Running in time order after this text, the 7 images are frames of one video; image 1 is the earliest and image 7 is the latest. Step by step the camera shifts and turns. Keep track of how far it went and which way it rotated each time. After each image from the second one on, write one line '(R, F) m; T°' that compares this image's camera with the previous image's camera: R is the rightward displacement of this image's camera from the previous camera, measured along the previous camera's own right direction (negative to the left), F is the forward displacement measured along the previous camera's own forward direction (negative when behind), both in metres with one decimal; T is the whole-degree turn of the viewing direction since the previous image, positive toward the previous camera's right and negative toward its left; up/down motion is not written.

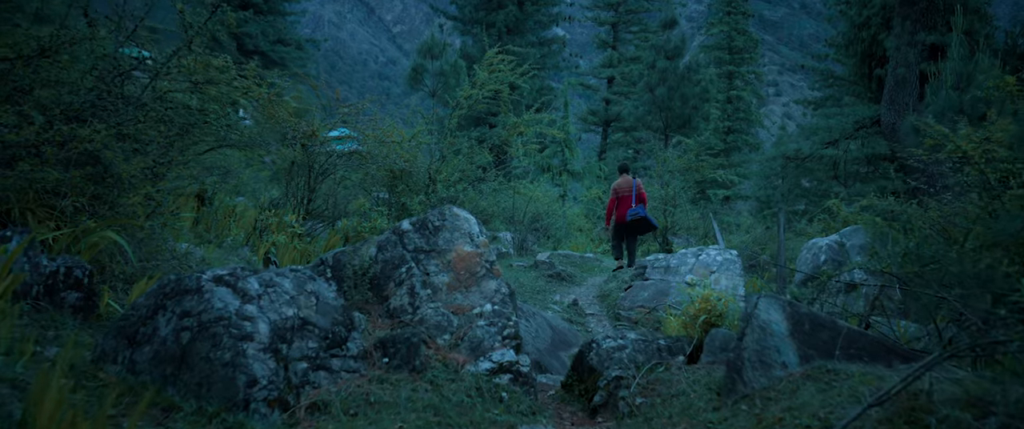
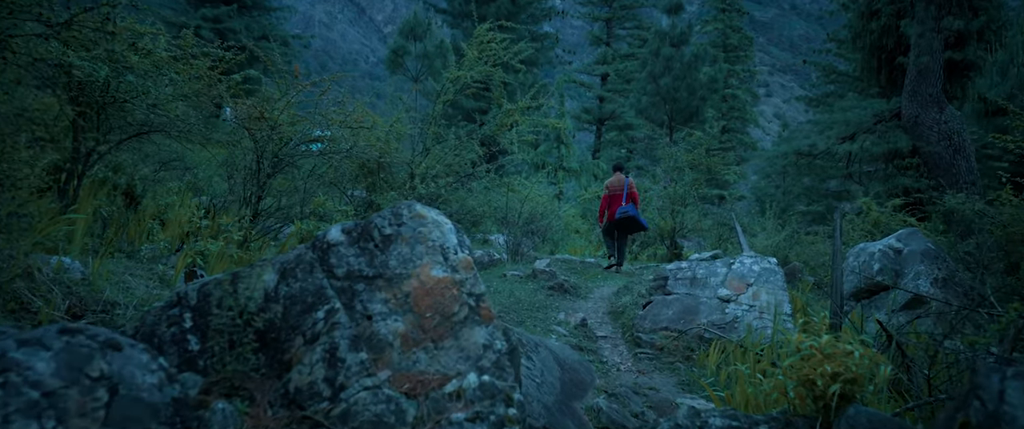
(0.0, +1.3) m; +1°
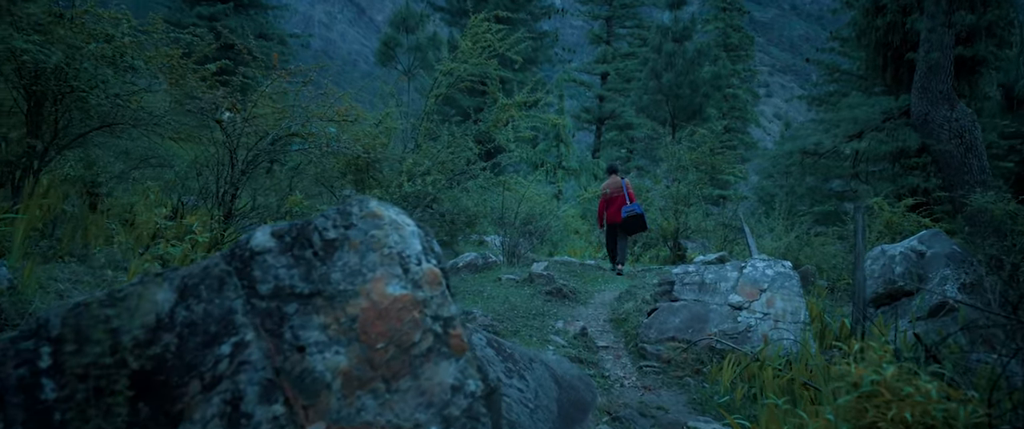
(+0.1, +0.5) m; 0°
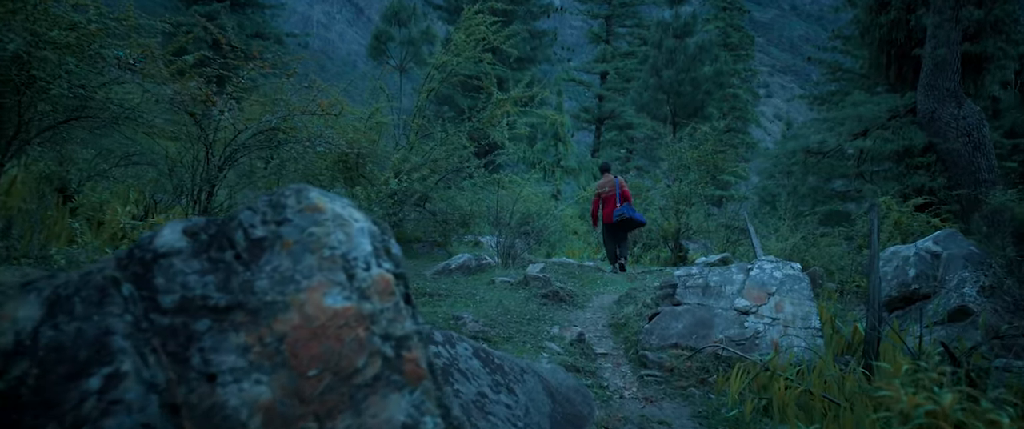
(+0.1, +0.3) m; 0°
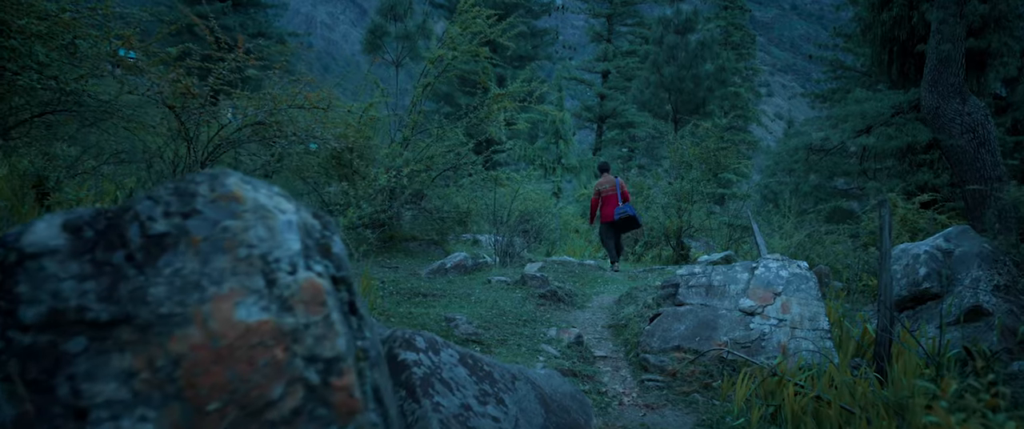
(+0.1, +0.2) m; 0°
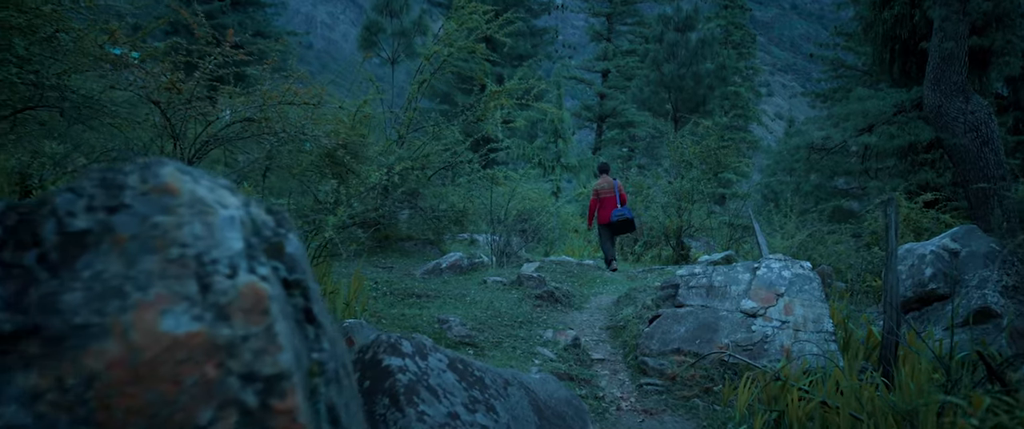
(0.0, +0.1) m; 0°
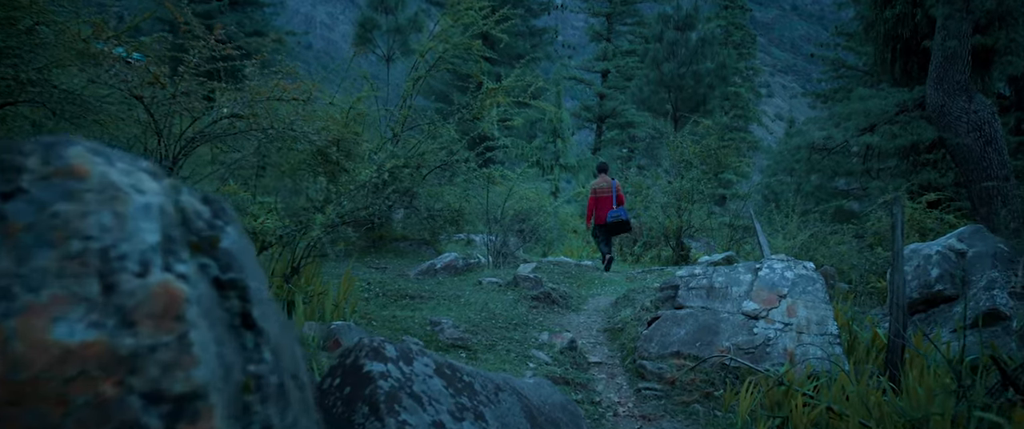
(0.0, +0.1) m; 0°
